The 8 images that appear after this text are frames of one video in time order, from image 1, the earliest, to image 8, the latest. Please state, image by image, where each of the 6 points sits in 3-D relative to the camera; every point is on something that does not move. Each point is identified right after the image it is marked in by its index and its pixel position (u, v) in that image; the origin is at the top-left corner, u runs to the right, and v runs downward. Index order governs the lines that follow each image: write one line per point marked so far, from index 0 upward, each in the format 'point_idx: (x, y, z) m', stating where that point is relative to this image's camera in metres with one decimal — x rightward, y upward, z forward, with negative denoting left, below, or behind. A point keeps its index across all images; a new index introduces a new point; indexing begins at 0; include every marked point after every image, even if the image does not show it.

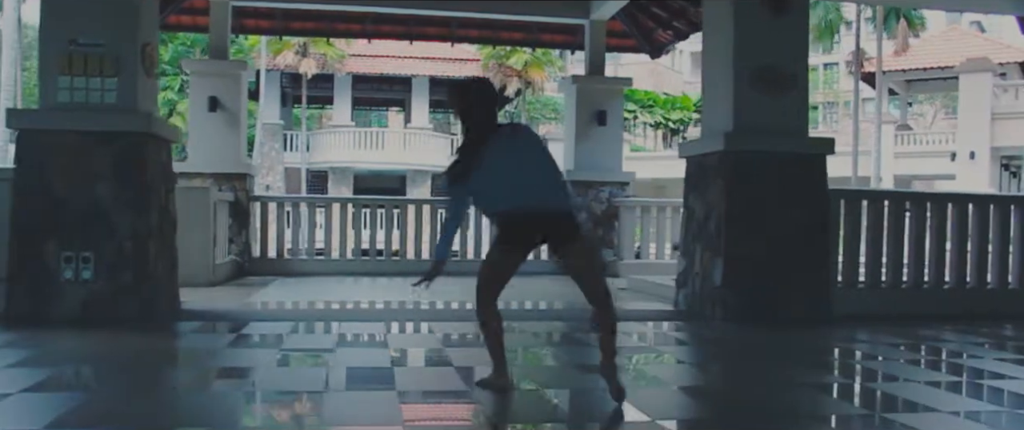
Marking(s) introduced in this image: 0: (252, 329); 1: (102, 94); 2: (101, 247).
0: (-1.5, -0.7, +5.4) m
1: (-2.4, +0.7, +5.1) m
2: (-2.4, -0.2, +5.0) m
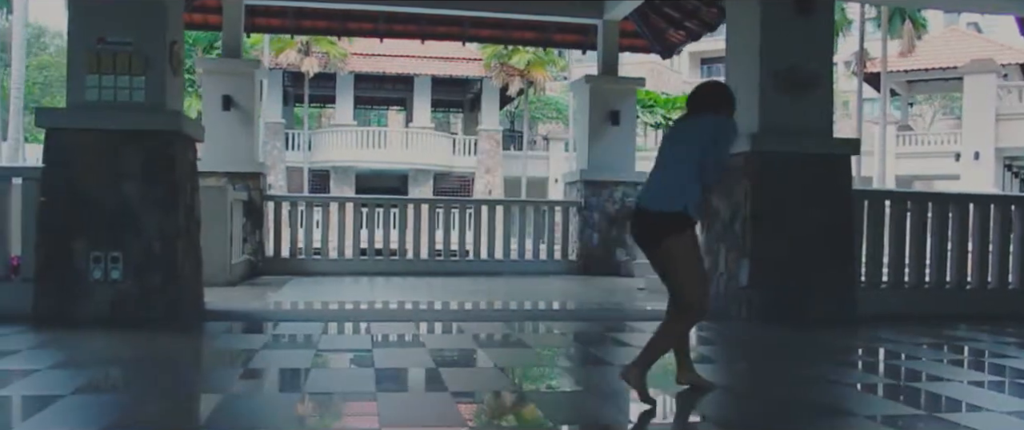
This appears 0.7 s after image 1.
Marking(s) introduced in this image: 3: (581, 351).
0: (-1.4, -0.7, +5.4) m
1: (-2.2, +0.7, +5.0) m
2: (-2.2, -0.2, +5.0) m
3: (+0.4, -0.8, +5.1) m
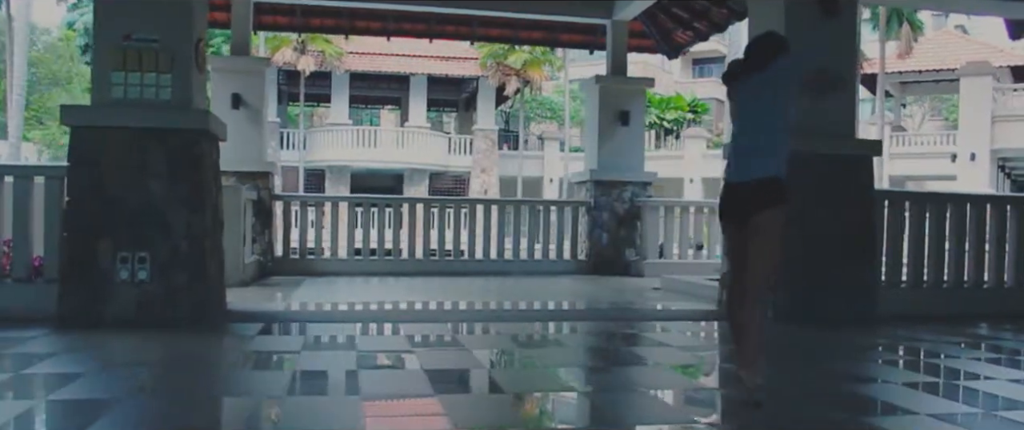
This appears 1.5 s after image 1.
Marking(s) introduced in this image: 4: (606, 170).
0: (-1.2, -0.7, +5.3) m
1: (-2.0, +0.7, +5.0) m
2: (-2.0, -0.2, +4.9) m
3: (+0.6, -0.8, +5.1) m
4: (+1.1, +0.5, +9.7) m
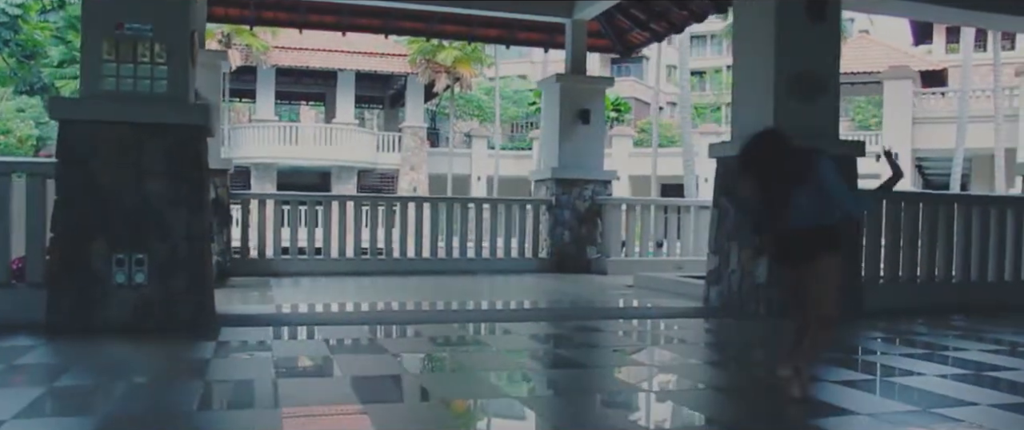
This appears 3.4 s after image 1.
0: (-1.1, -0.7, +5.1) m
1: (-2.0, +0.7, +4.7) m
2: (-1.9, -0.2, +4.7) m
3: (+0.7, -0.8, +5.1) m
4: (+0.6, +0.5, +9.8) m
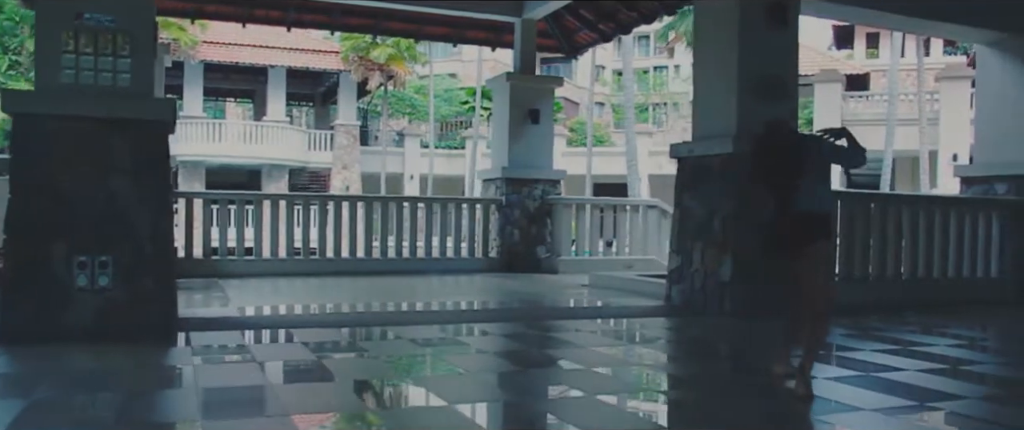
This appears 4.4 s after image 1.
0: (-1.3, -0.7, +5.0) m
1: (-2.1, +0.7, +4.5) m
2: (-2.0, -0.2, +4.4) m
3: (+0.5, -0.8, +5.1) m
4: (+0.1, +0.5, +9.7) m
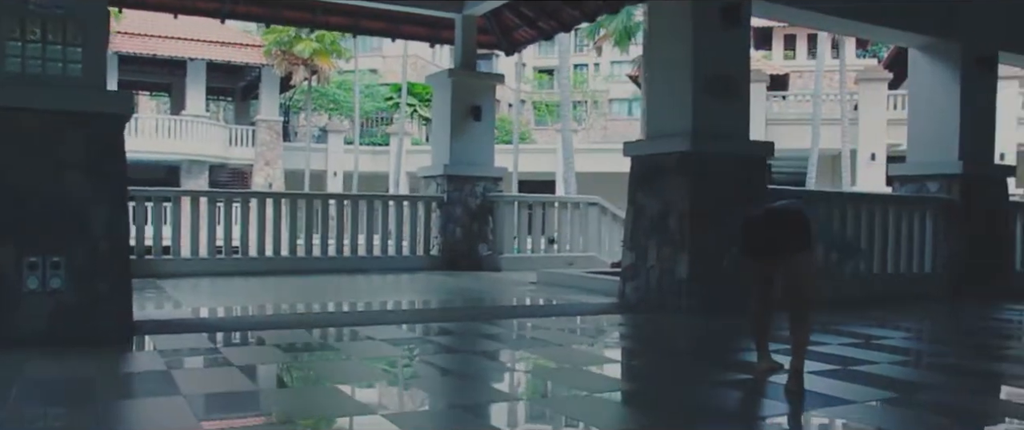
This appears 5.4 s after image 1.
0: (-1.5, -0.7, +4.8) m
1: (-2.2, +0.7, +4.2) m
2: (-2.1, -0.2, +4.2) m
3: (+0.3, -0.8, +5.1) m
4: (-0.6, +0.6, +9.7) m
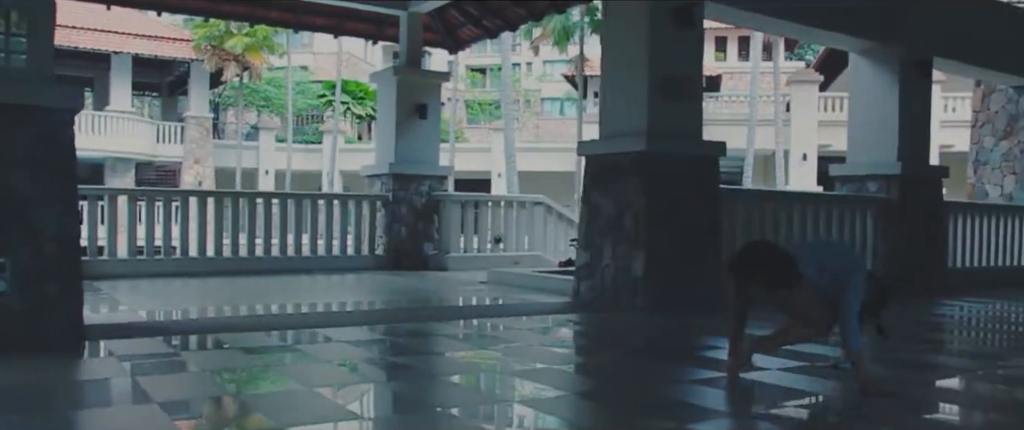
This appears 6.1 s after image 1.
0: (-1.7, -0.7, +4.7) m
1: (-2.3, +0.7, +4.0) m
2: (-2.3, -0.2, +4.0) m
3: (+0.1, -0.8, +5.1) m
4: (-1.2, +0.6, +9.6) m
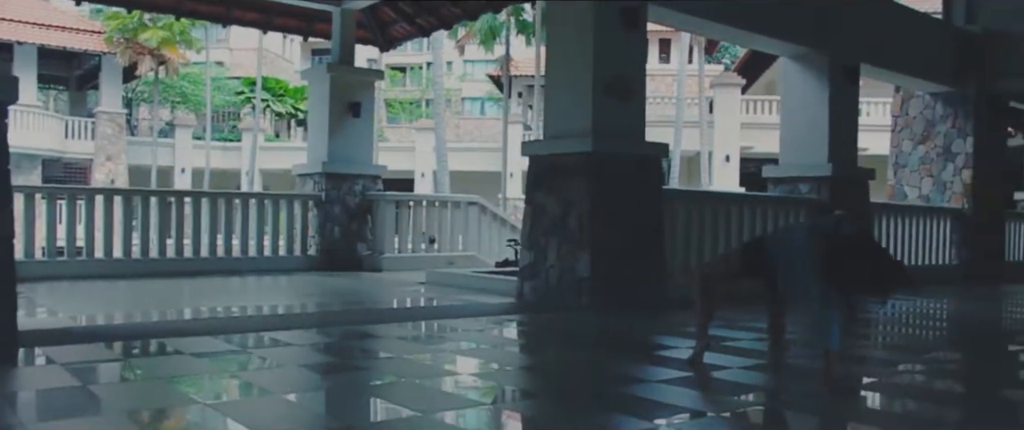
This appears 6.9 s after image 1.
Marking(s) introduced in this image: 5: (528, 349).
0: (-1.9, -0.7, +4.5) m
1: (-2.5, +0.7, +3.7) m
2: (-2.5, -0.2, +3.7) m
3: (-0.2, -0.8, +5.1) m
4: (-1.9, +0.6, +9.4) m
5: (+0.1, -0.8, +5.0) m
